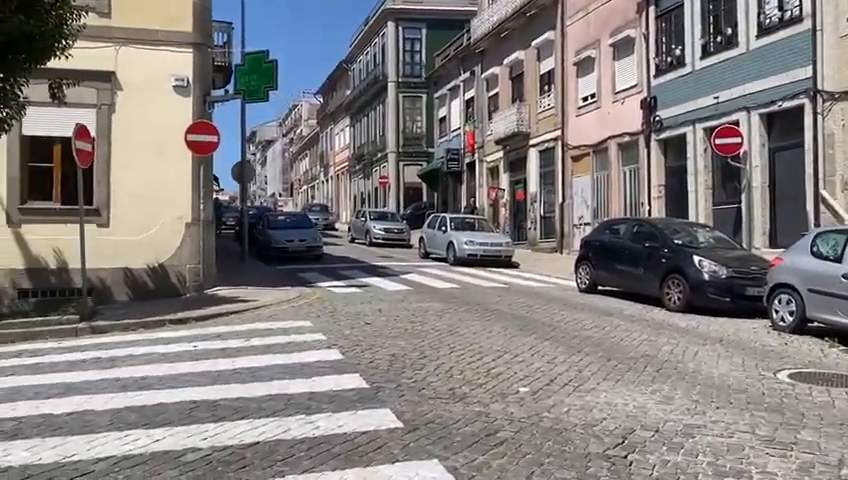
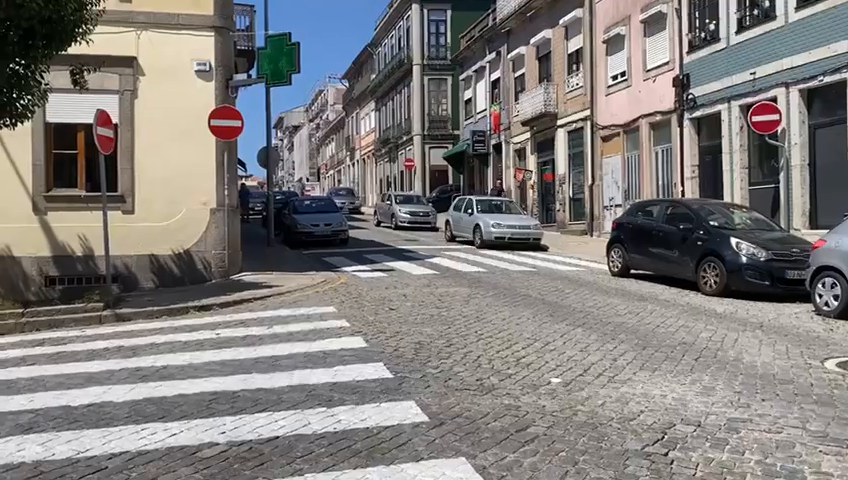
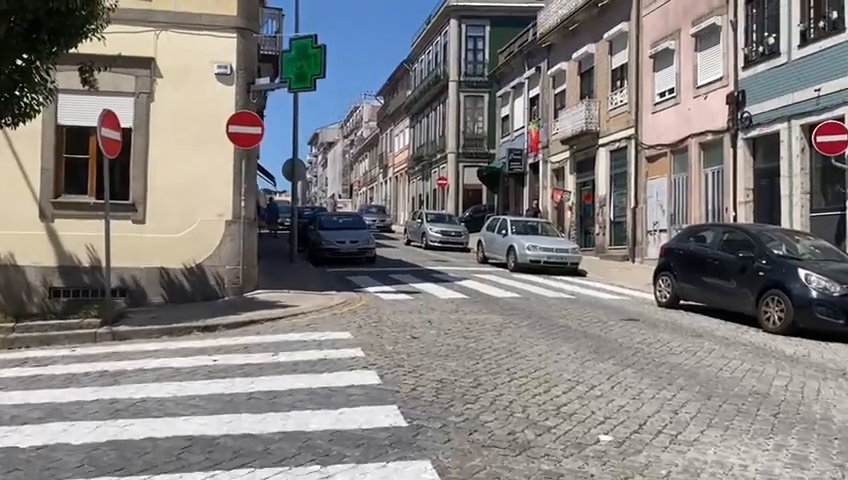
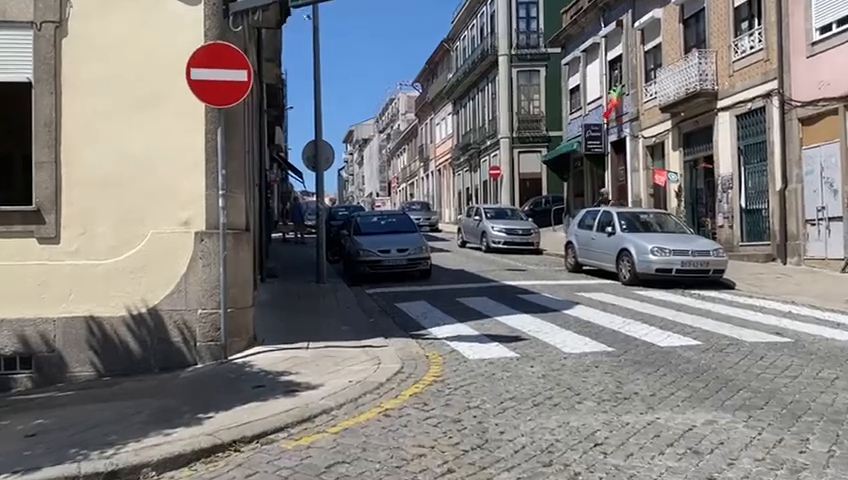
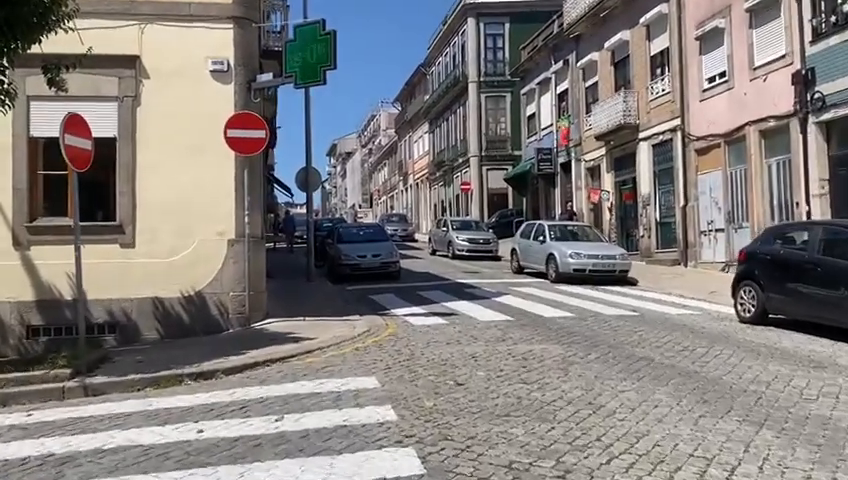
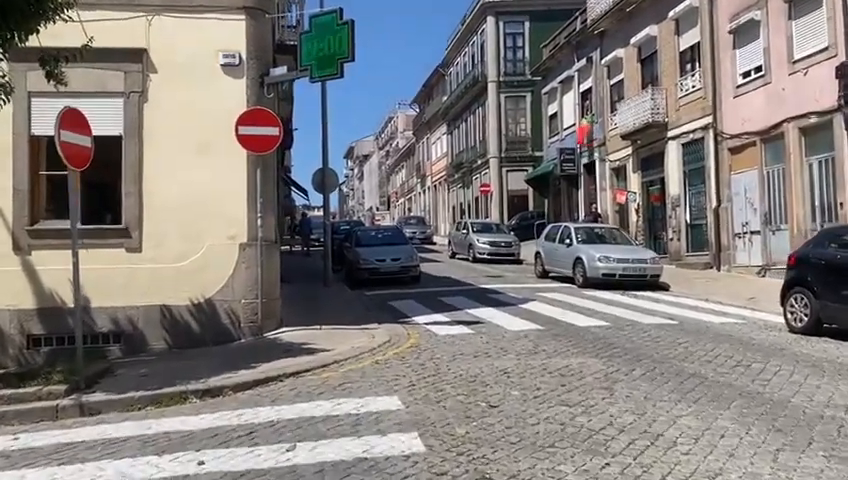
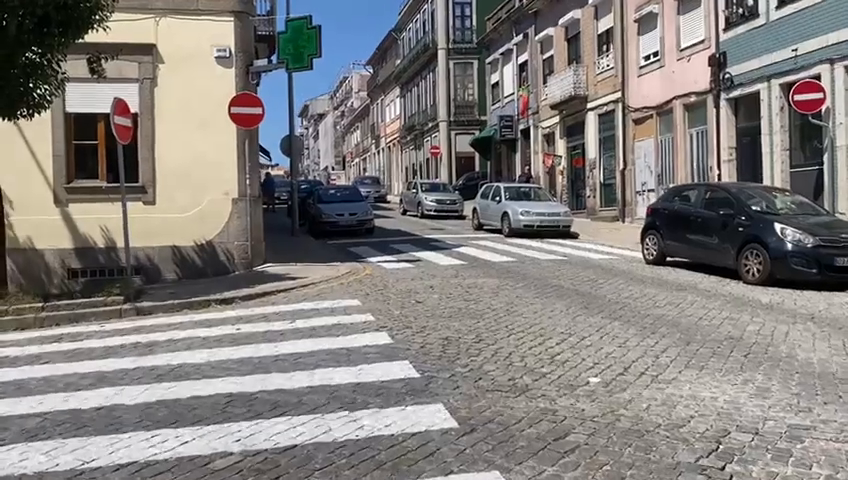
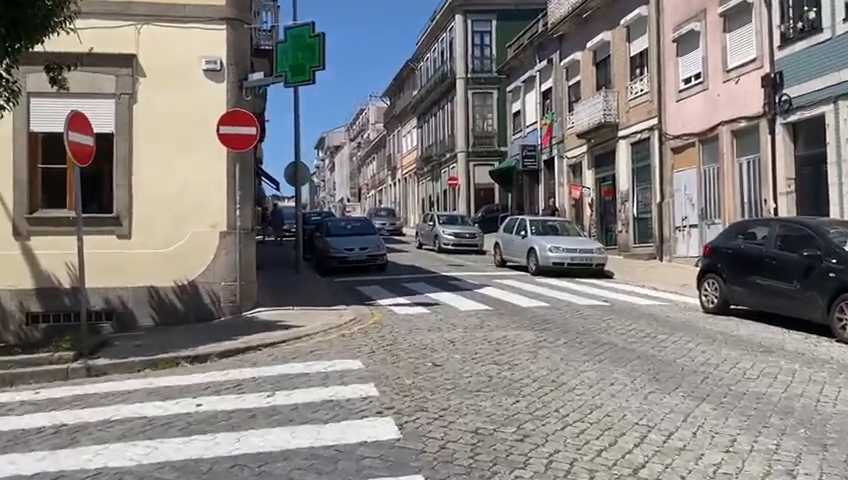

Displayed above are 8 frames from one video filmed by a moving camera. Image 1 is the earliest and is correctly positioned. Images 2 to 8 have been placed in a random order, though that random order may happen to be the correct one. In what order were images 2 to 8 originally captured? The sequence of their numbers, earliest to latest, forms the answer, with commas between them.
2, 7, 3, 8, 5, 6, 4
